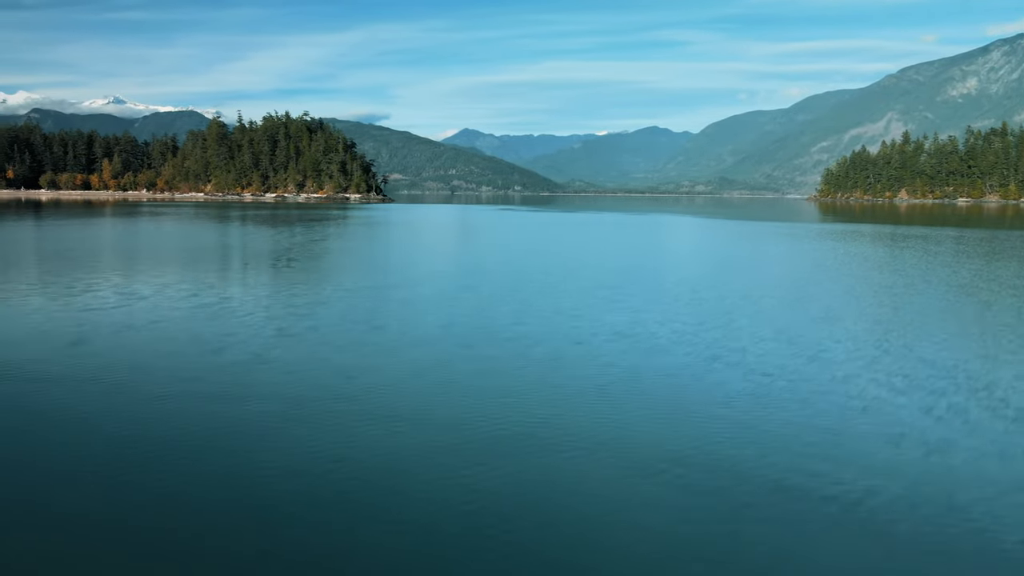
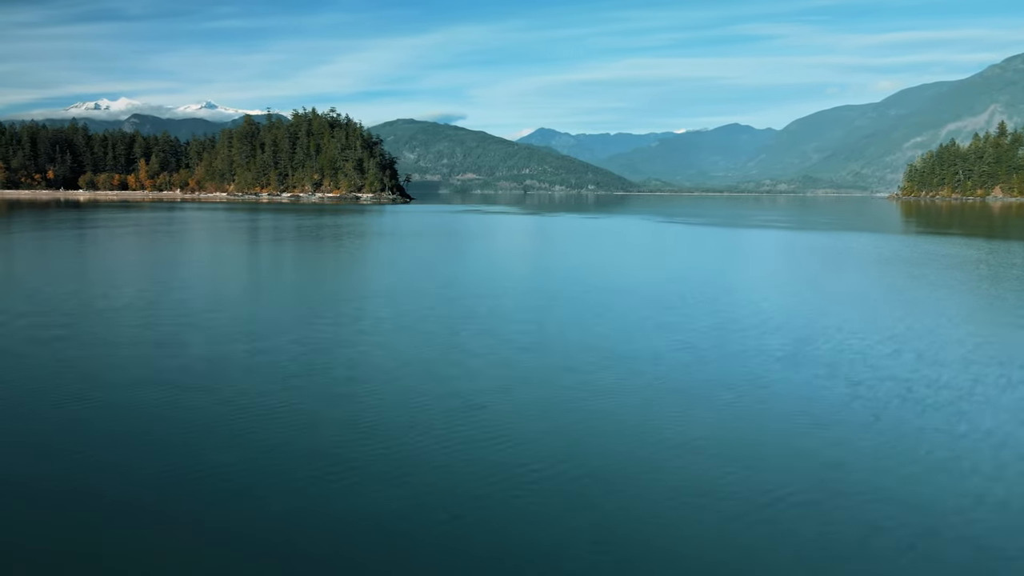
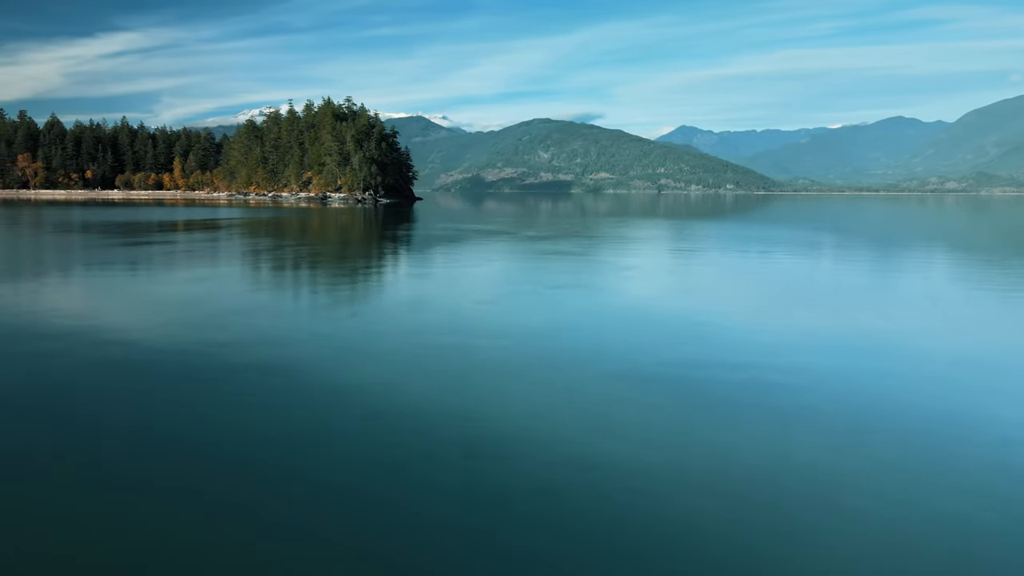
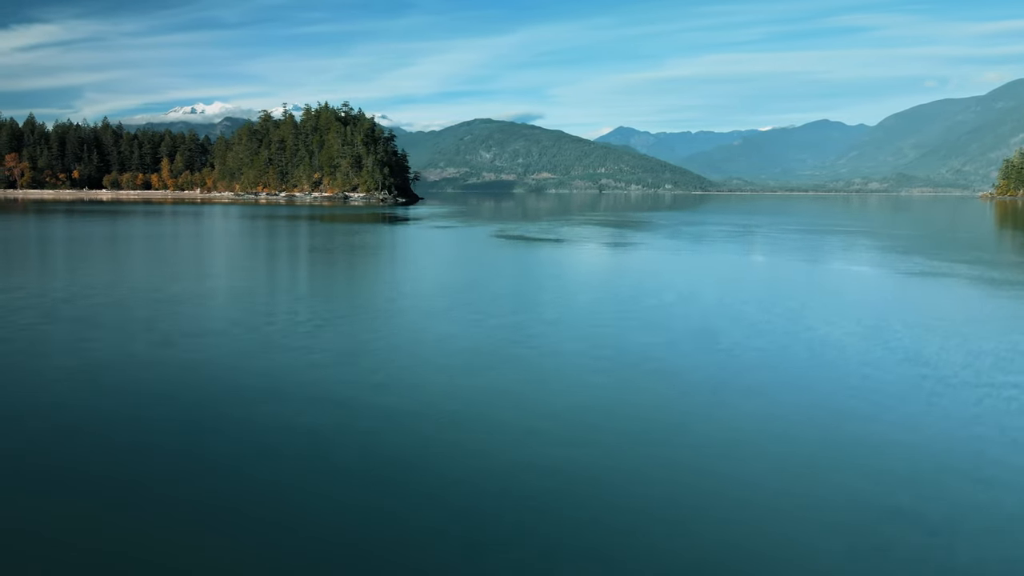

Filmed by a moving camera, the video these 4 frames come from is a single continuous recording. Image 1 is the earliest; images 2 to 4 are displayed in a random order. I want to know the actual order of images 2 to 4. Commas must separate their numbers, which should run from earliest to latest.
2, 4, 3
